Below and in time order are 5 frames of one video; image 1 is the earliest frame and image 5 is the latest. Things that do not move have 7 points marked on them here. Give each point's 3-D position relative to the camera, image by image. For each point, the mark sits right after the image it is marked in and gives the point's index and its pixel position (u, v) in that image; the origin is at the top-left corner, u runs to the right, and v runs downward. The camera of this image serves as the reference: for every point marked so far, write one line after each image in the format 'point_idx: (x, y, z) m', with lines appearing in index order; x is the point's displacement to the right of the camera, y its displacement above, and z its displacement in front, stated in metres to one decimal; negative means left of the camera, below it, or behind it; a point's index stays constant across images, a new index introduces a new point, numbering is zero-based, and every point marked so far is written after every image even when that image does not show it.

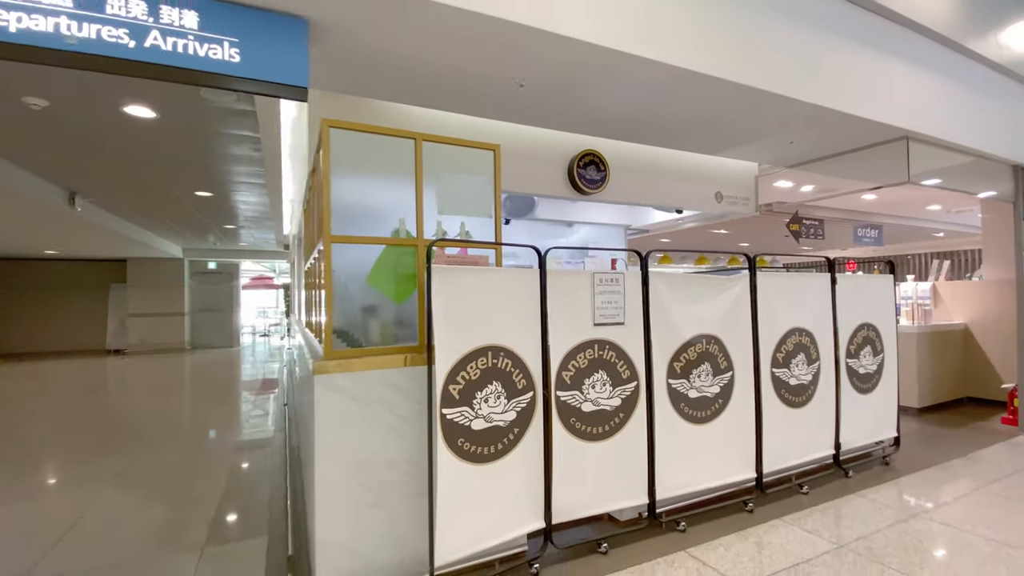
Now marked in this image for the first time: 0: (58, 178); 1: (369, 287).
0: (-5.3, +1.3, +5.7) m
1: (-0.7, 0.0, +2.2) m
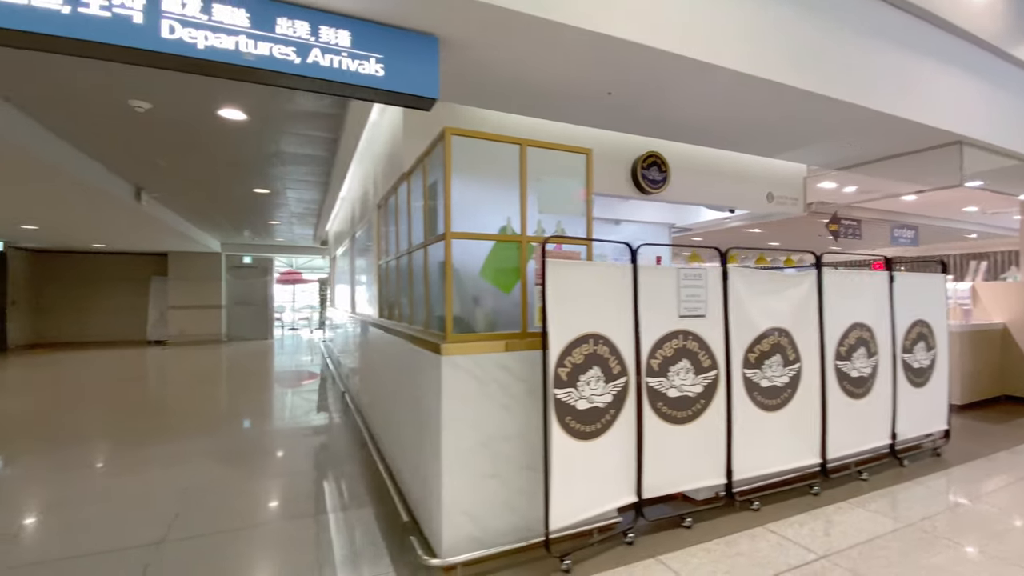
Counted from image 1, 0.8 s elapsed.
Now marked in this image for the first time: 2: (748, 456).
0: (-4.7, +1.4, +6.0) m
1: (-0.2, 0.0, +2.5) m
2: (+1.4, -1.0, +2.8) m
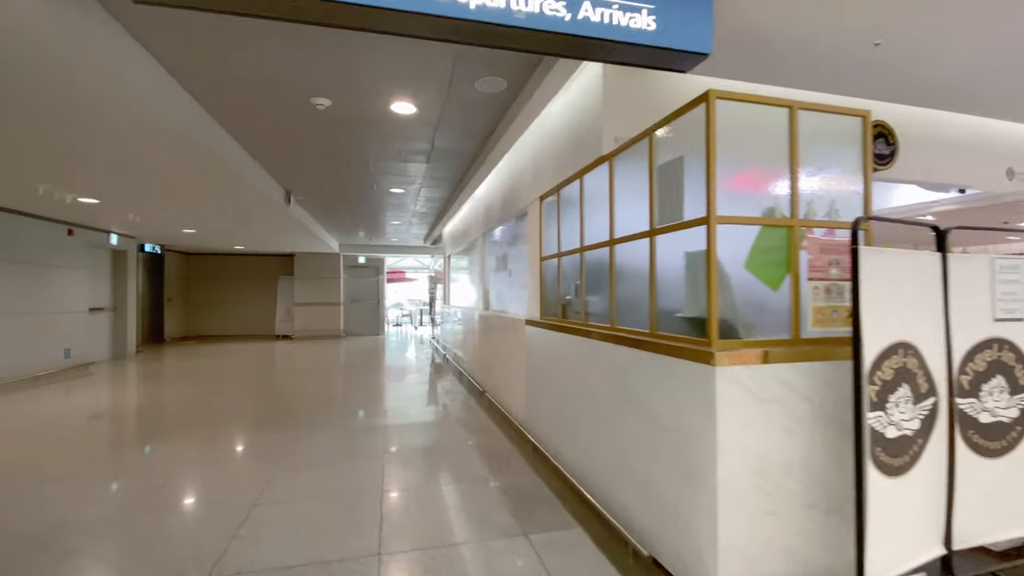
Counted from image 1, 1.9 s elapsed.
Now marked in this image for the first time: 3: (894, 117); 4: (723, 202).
0: (-3.0, +1.4, +6.2) m
1: (+0.9, +0.1, +2.1) m
2: (+2.5, -0.9, +2.2) m
3: (+2.6, +1.2, +3.4) m
4: (+0.8, +0.3, +2.0) m
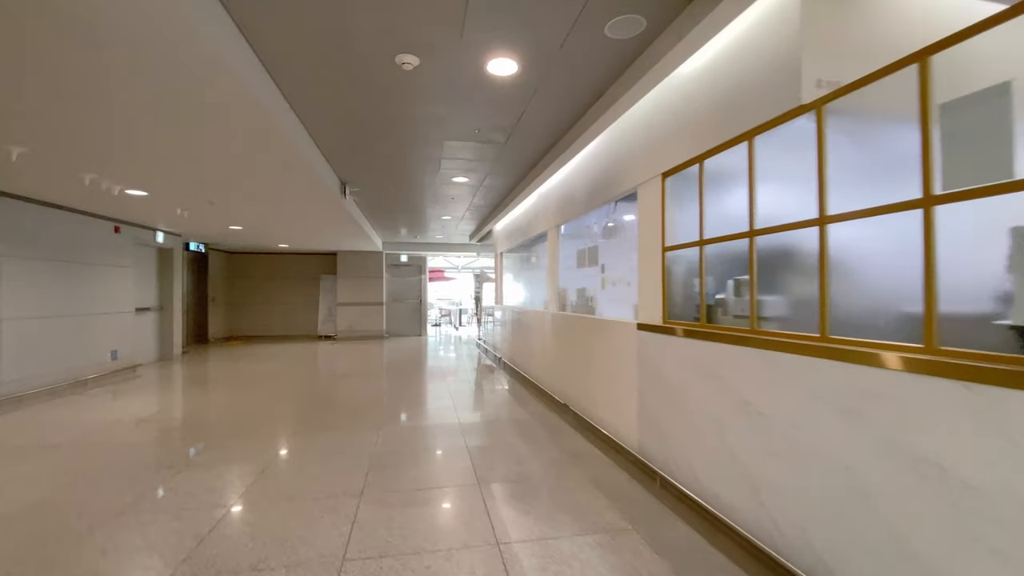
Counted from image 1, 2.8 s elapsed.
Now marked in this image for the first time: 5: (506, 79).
0: (-2.1, +1.4, +5.7) m
1: (+1.6, +0.1, +1.3) m
2: (+3.2, -0.9, +1.4) m
3: (+3.4, +1.2, +2.6) m
4: (+1.5, +0.4, +1.3) m
5: (-0.1, +1.4, +3.2) m
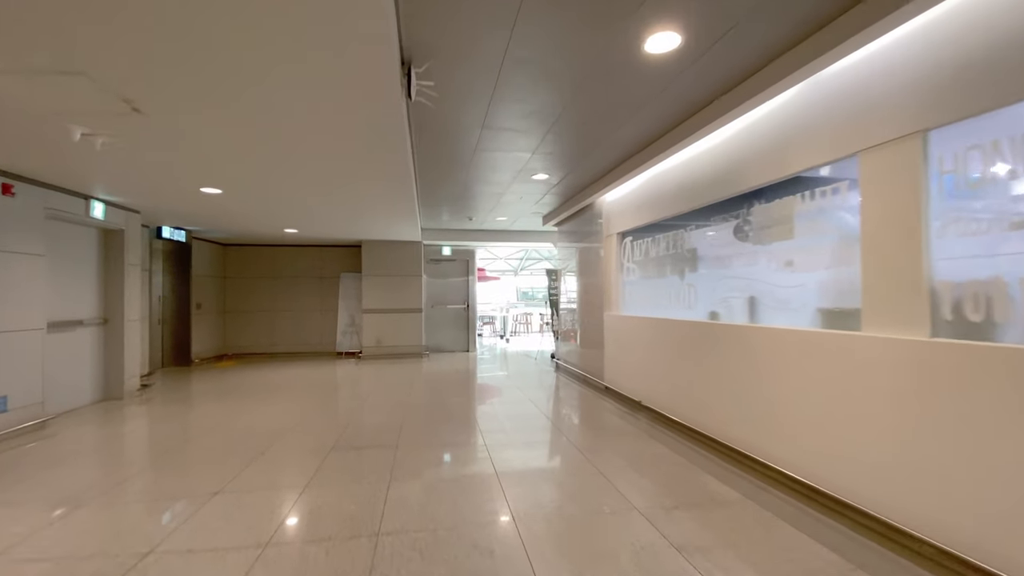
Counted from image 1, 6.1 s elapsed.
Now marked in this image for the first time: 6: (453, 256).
0: (-0.7, +1.5, +2.7) m
1: (+2.9, +0.1, -1.7) m
2: (+4.5, -0.9, -1.7) m
3: (+4.7, +1.3, -0.5) m
4: (+2.8, +0.4, -1.8) m
5: (+1.3, +1.4, +0.2) m
6: (-1.4, +0.7, +11.1) m
